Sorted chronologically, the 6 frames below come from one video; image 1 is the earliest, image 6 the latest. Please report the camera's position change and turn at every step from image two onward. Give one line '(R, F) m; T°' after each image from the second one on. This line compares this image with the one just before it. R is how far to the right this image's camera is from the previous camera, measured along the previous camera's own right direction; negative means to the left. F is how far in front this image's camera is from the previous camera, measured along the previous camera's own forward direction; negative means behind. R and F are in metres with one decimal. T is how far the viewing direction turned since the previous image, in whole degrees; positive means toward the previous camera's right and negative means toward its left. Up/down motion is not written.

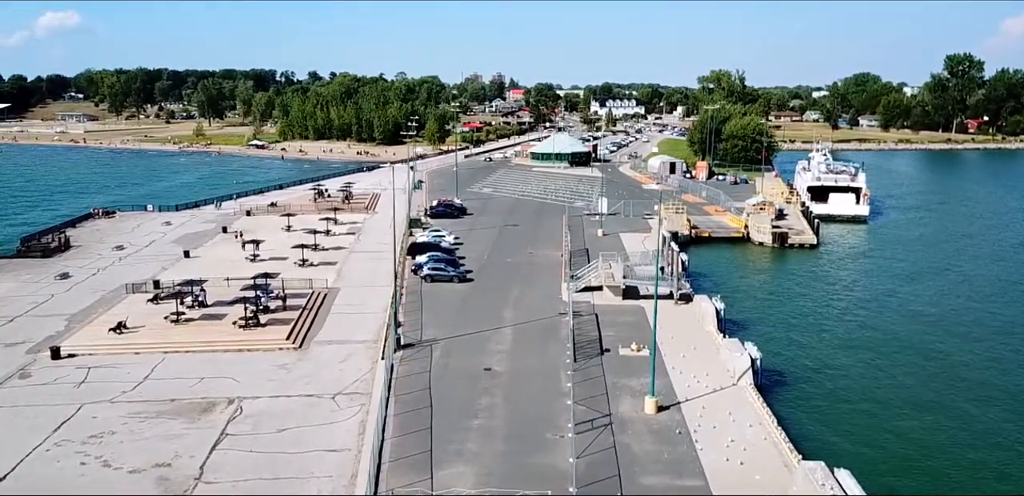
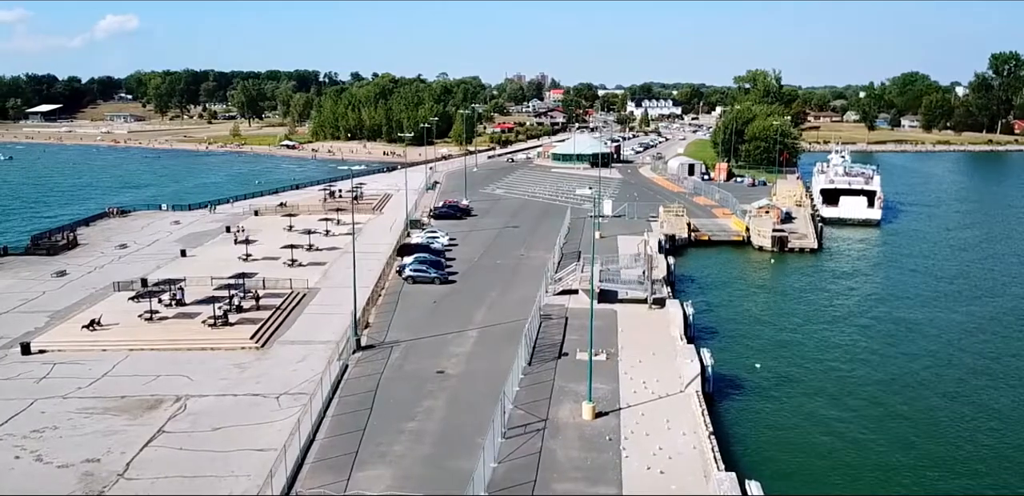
(+3.6, +0.1) m; -3°
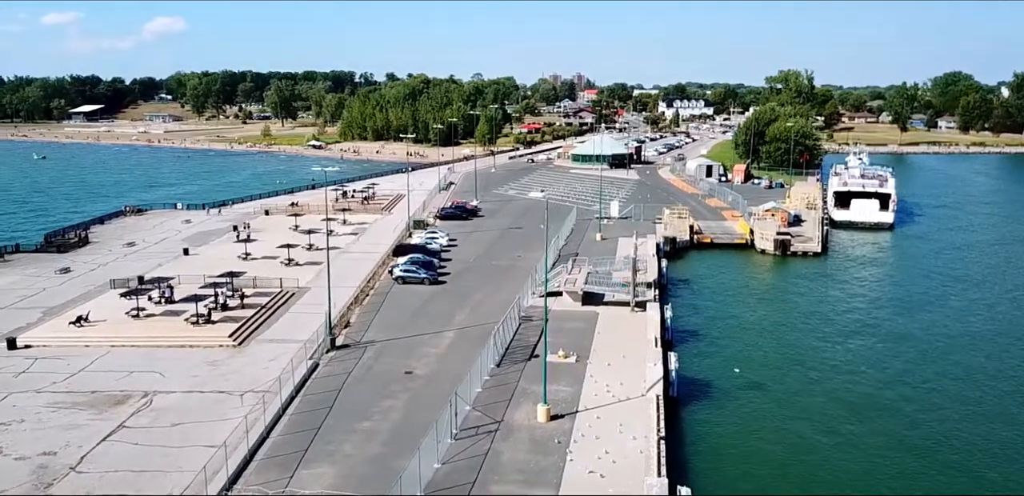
(+2.7, 0.0) m; -3°
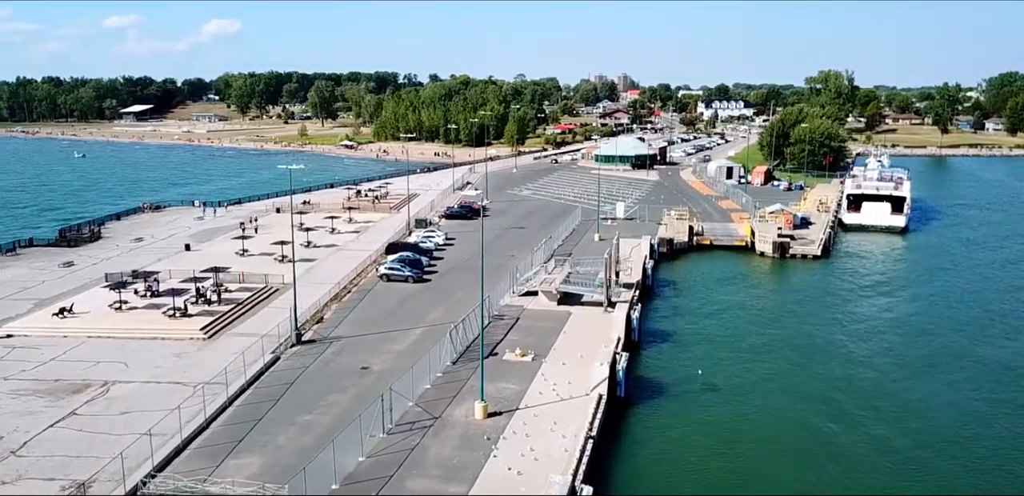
(+3.6, -0.1) m; -3°
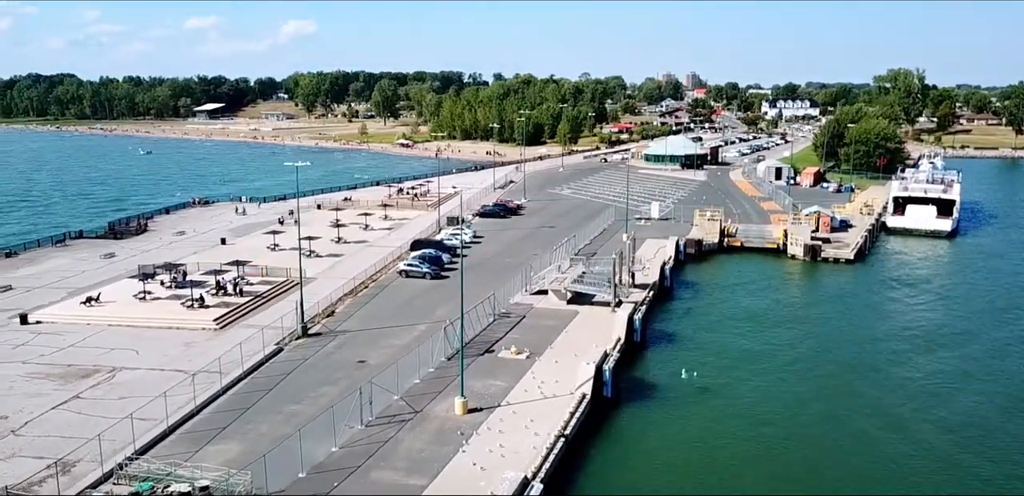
(+2.9, -0.1) m; -5°
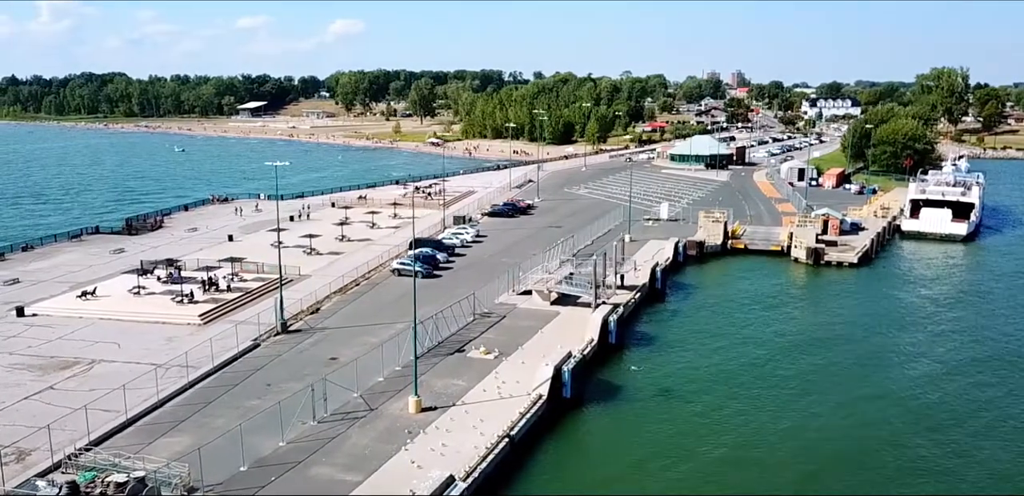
(+3.0, -0.1) m; -3°
